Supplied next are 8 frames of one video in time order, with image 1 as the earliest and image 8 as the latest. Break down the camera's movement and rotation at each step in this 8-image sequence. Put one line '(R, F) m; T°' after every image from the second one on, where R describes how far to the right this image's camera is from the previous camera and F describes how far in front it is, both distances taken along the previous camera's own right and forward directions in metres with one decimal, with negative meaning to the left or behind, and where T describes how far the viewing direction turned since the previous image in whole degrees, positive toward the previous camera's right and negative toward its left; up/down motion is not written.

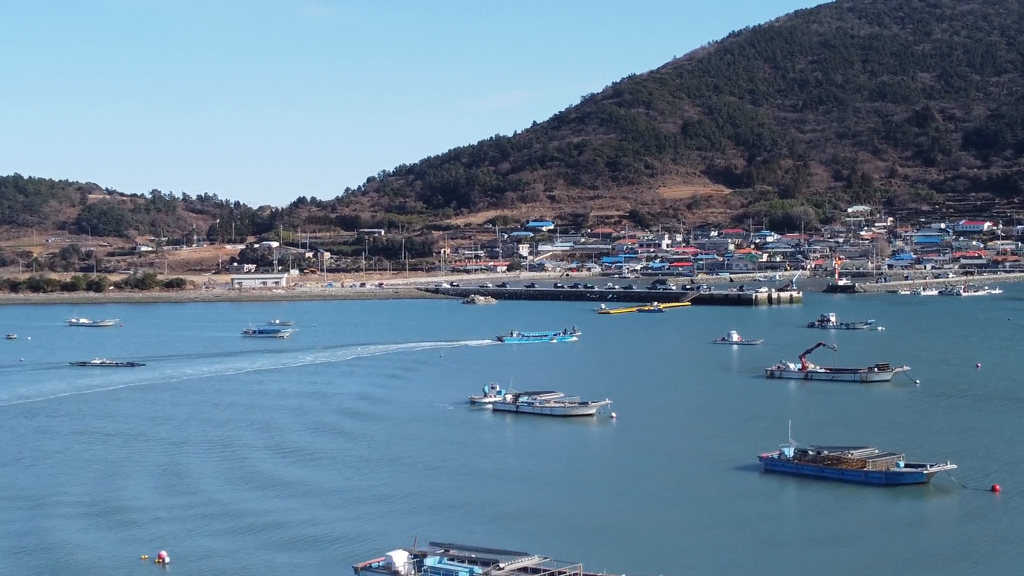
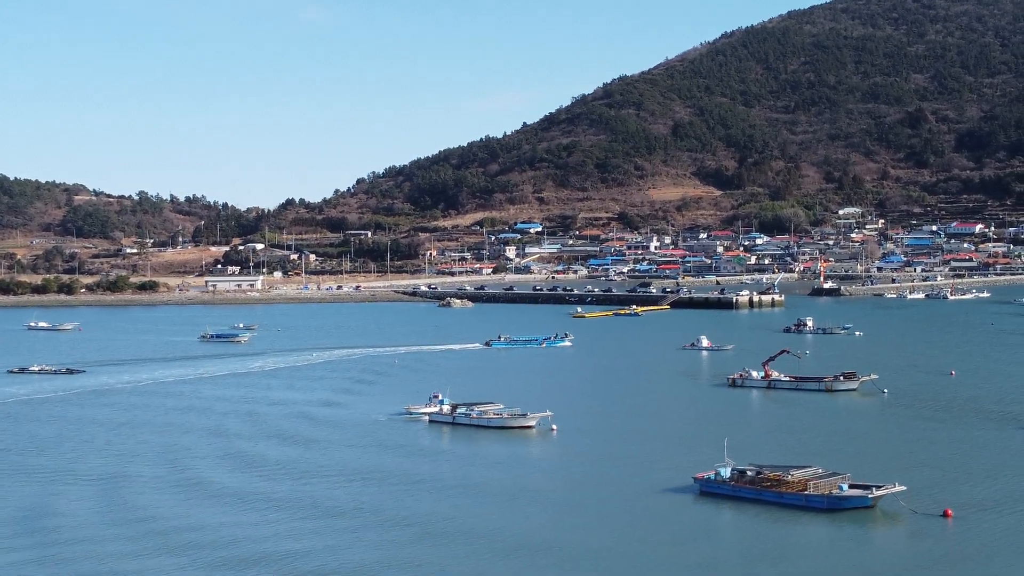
(+0.5, +0.6) m; 0°
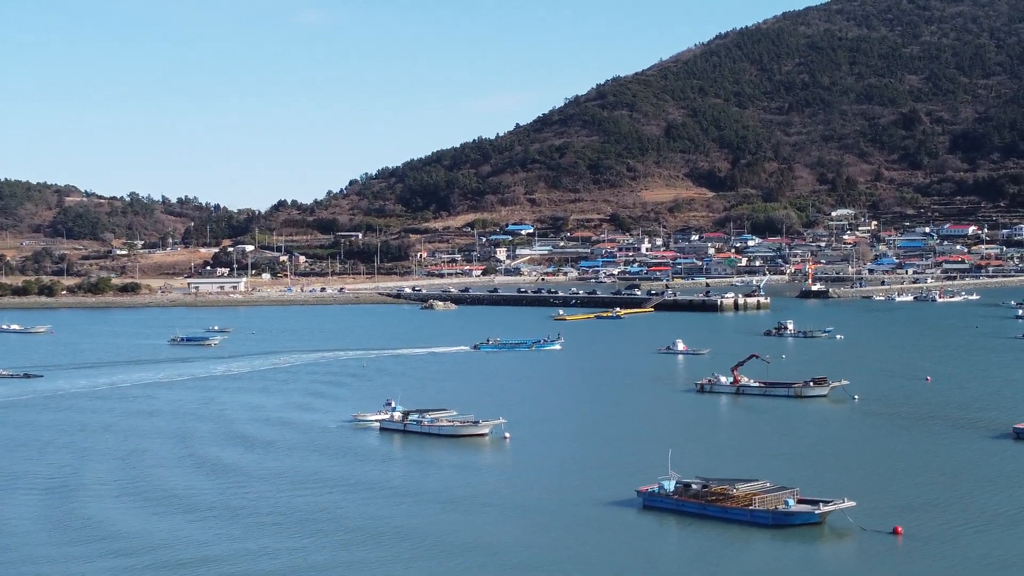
(+0.3, +0.3) m; 0°
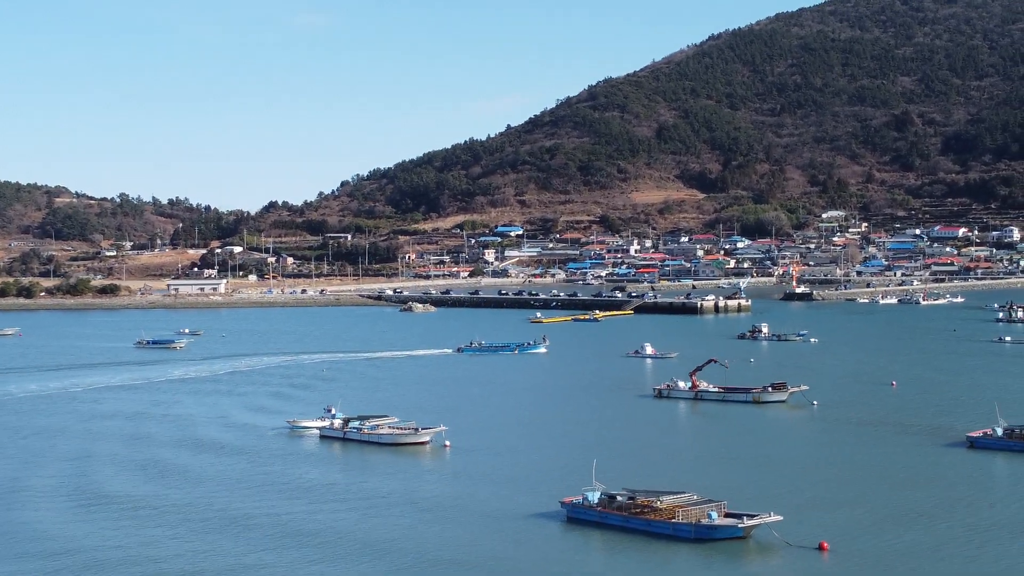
(+0.4, +0.2) m; 0°
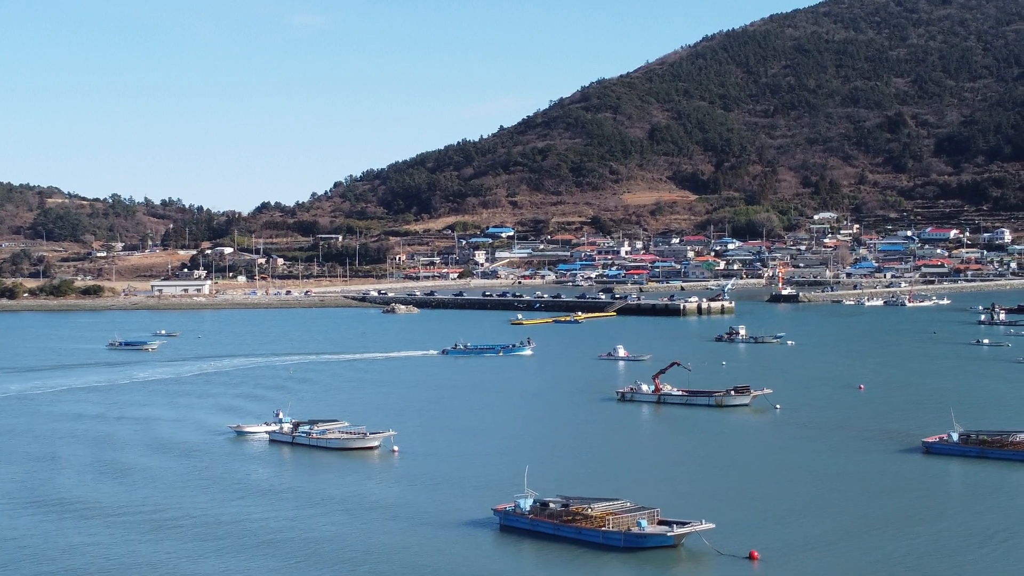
(+0.3, +0.1) m; 0°
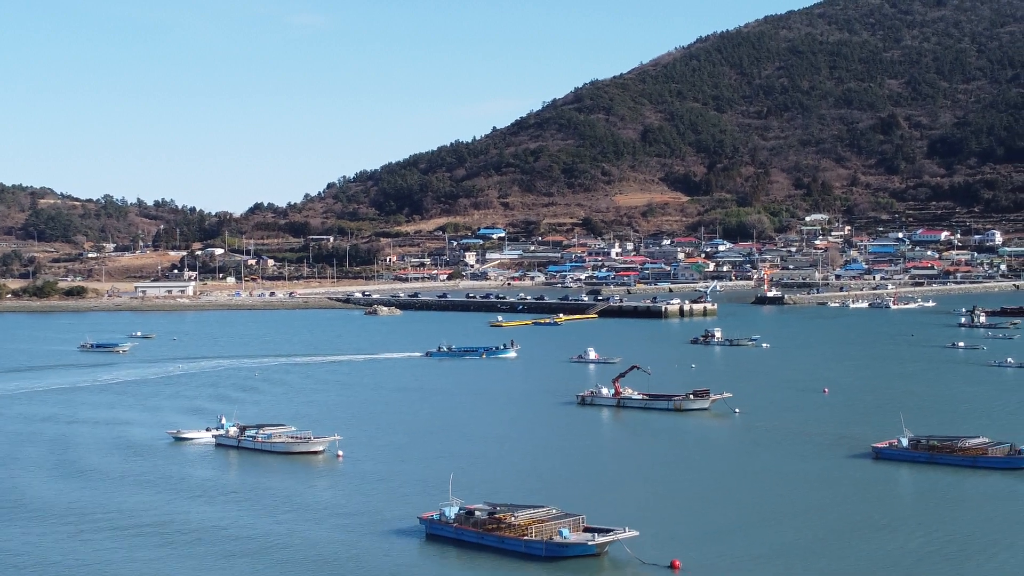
(+0.4, +0.1) m; 0°
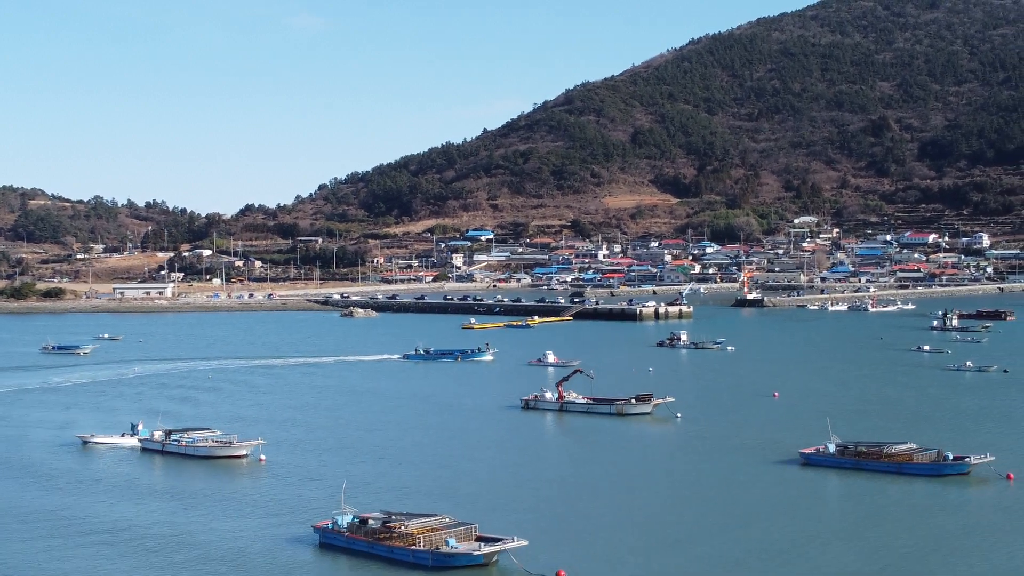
(+0.5, +0.1) m; 0°
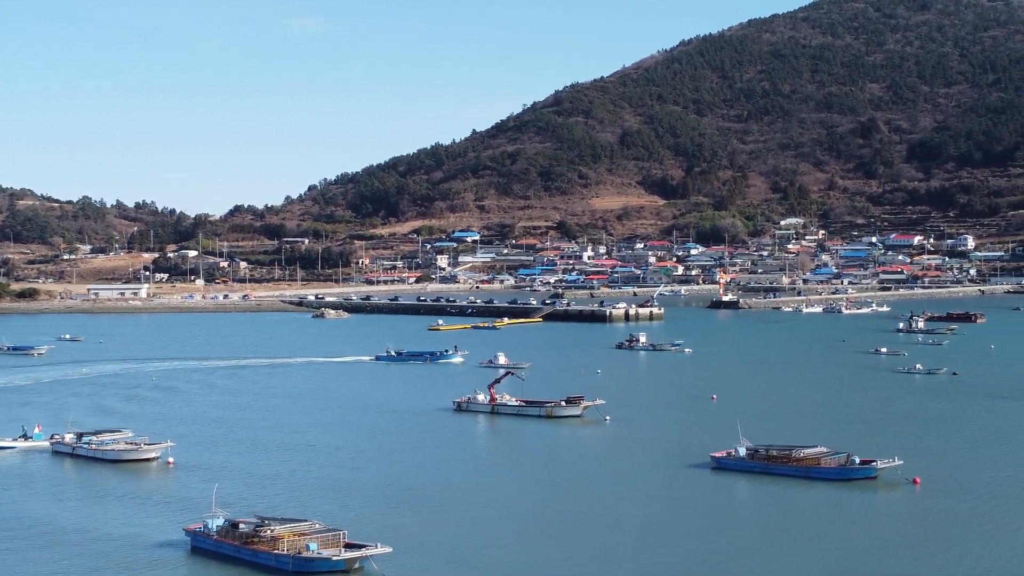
(+0.6, +0.1) m; 0°
